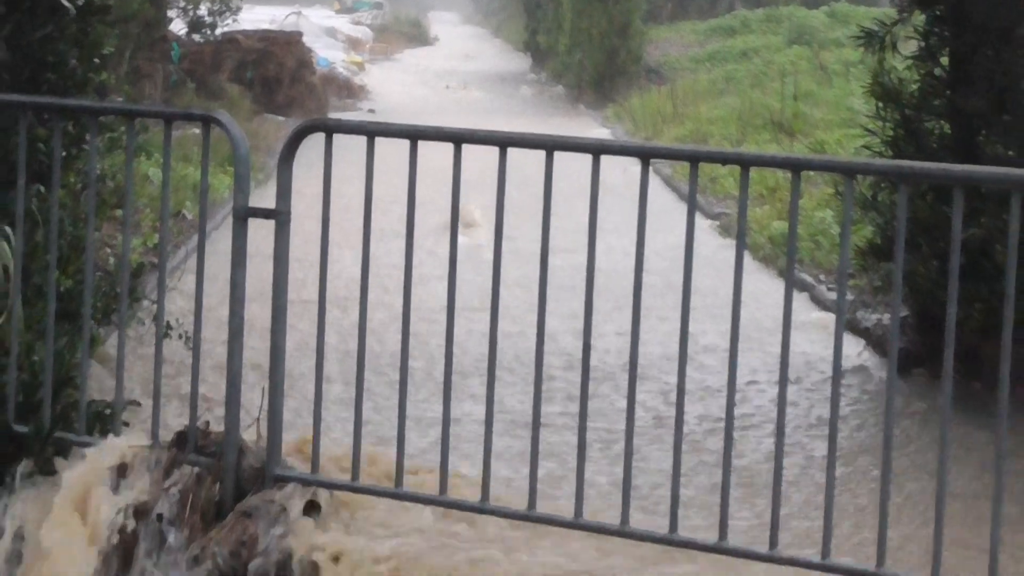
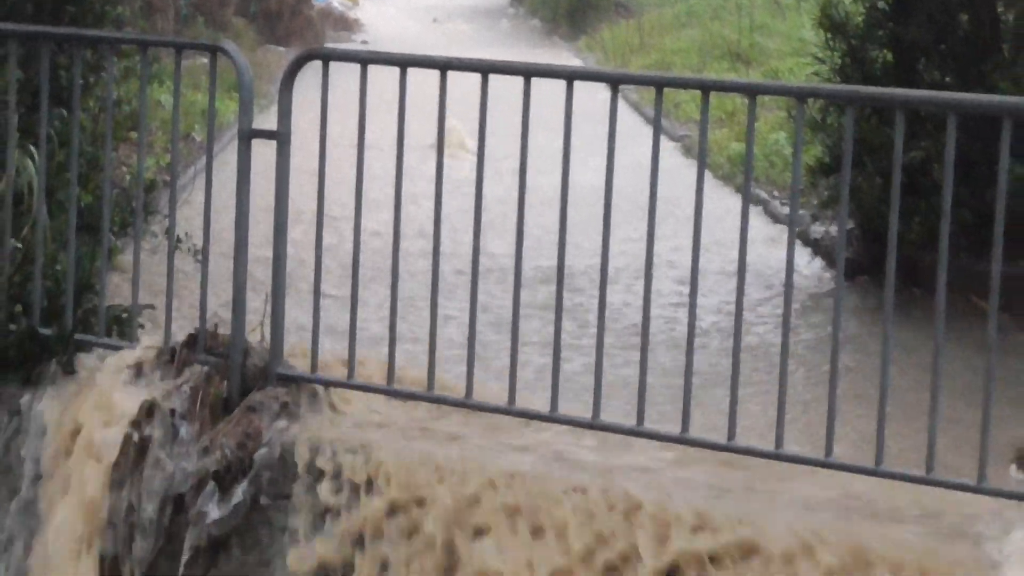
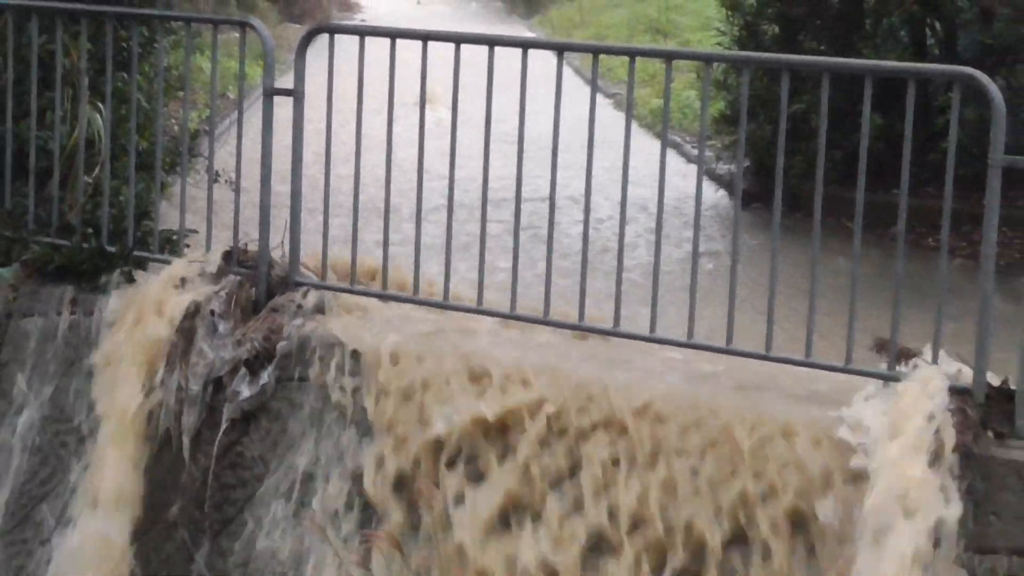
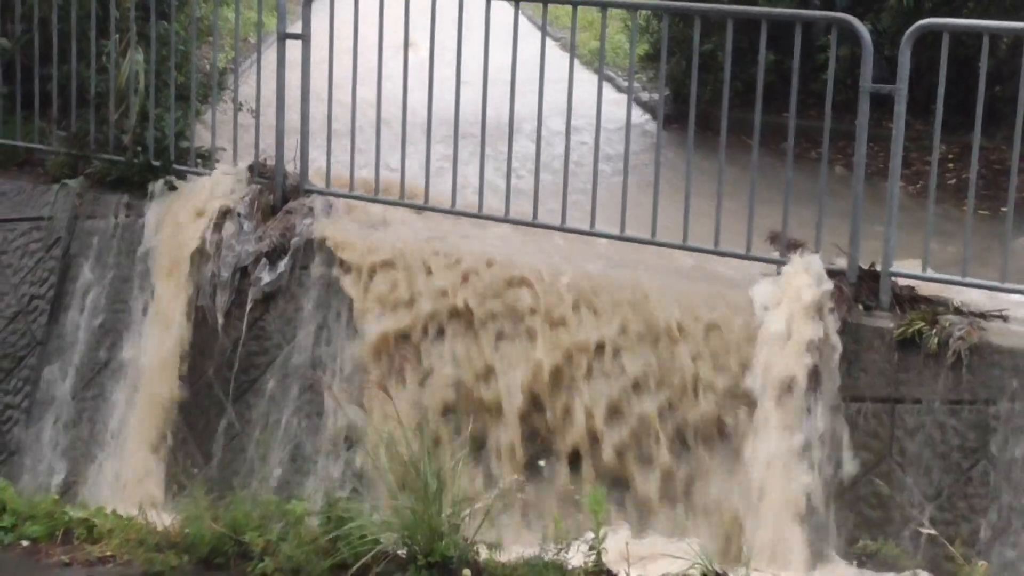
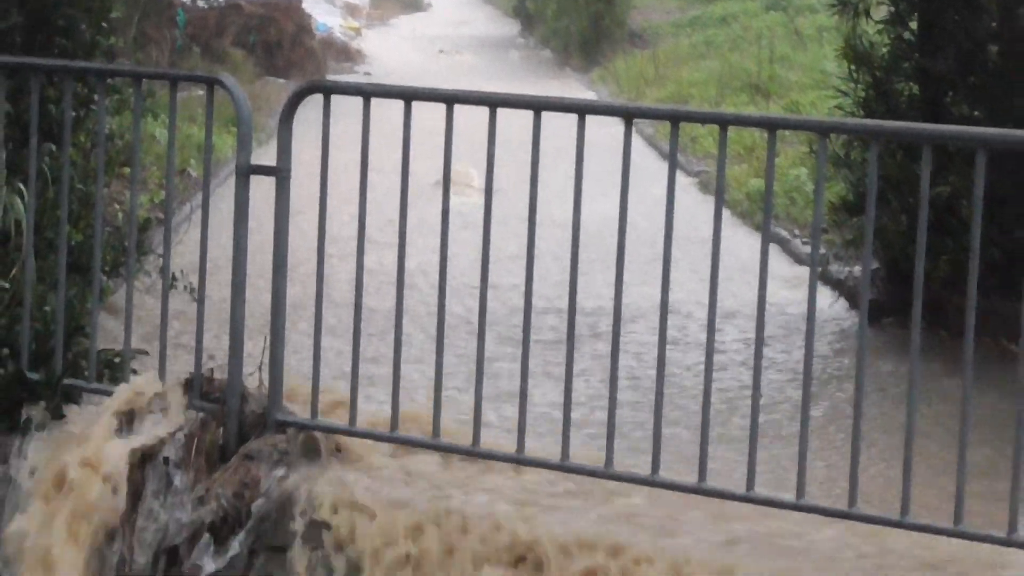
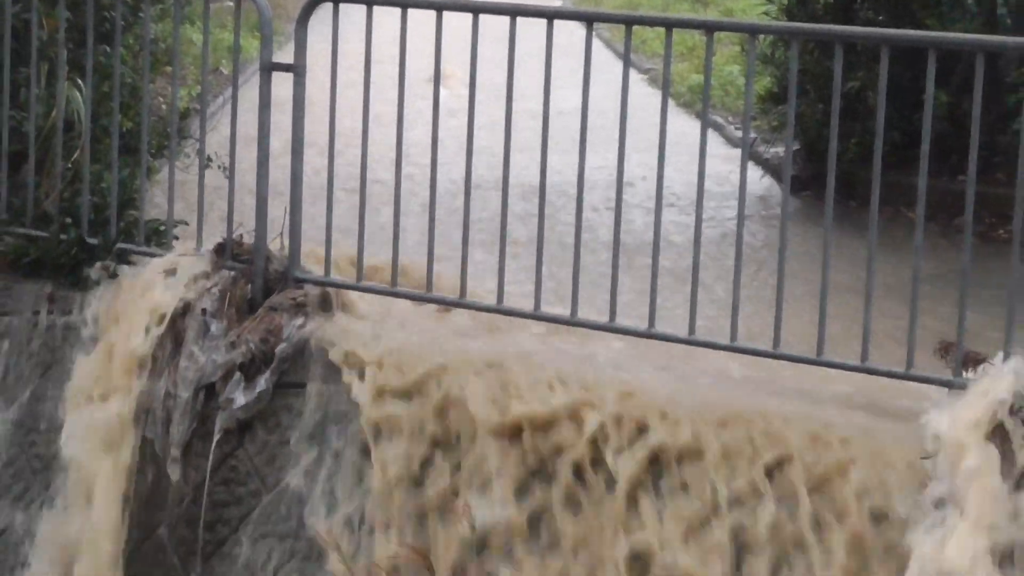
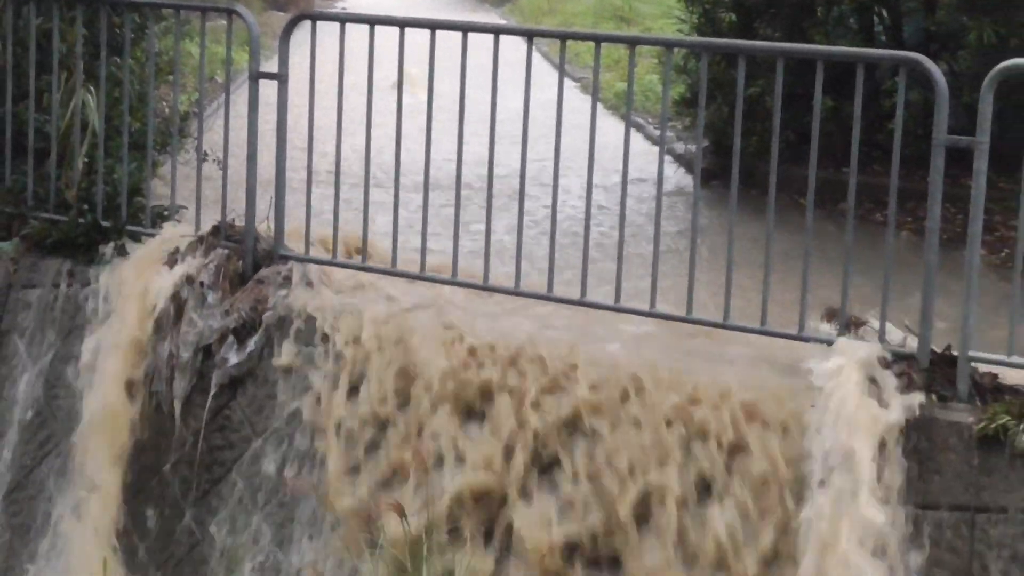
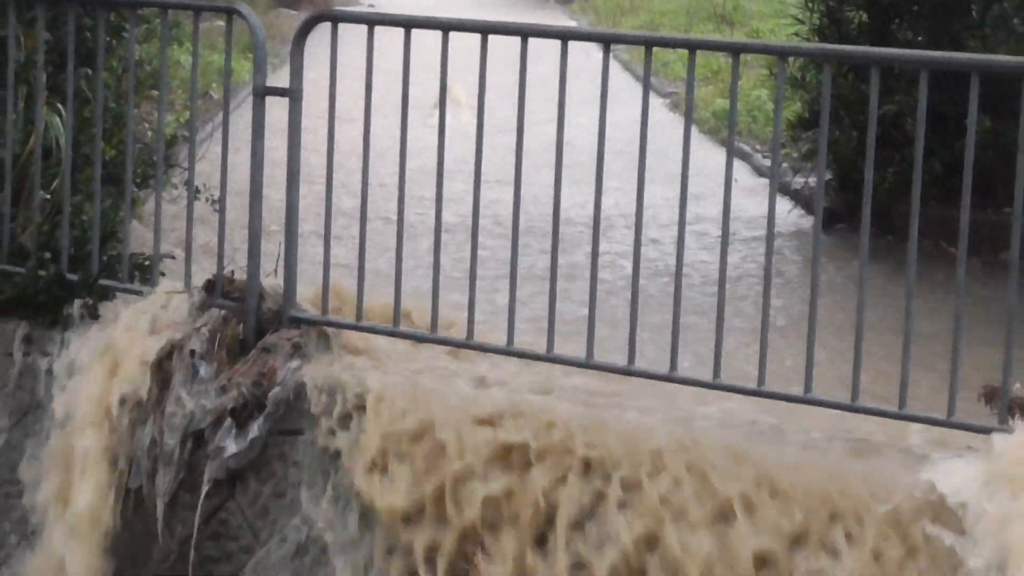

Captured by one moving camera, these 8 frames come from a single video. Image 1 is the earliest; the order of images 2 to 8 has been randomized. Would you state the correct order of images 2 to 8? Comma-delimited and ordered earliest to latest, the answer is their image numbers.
5, 2, 8, 6, 3, 7, 4
